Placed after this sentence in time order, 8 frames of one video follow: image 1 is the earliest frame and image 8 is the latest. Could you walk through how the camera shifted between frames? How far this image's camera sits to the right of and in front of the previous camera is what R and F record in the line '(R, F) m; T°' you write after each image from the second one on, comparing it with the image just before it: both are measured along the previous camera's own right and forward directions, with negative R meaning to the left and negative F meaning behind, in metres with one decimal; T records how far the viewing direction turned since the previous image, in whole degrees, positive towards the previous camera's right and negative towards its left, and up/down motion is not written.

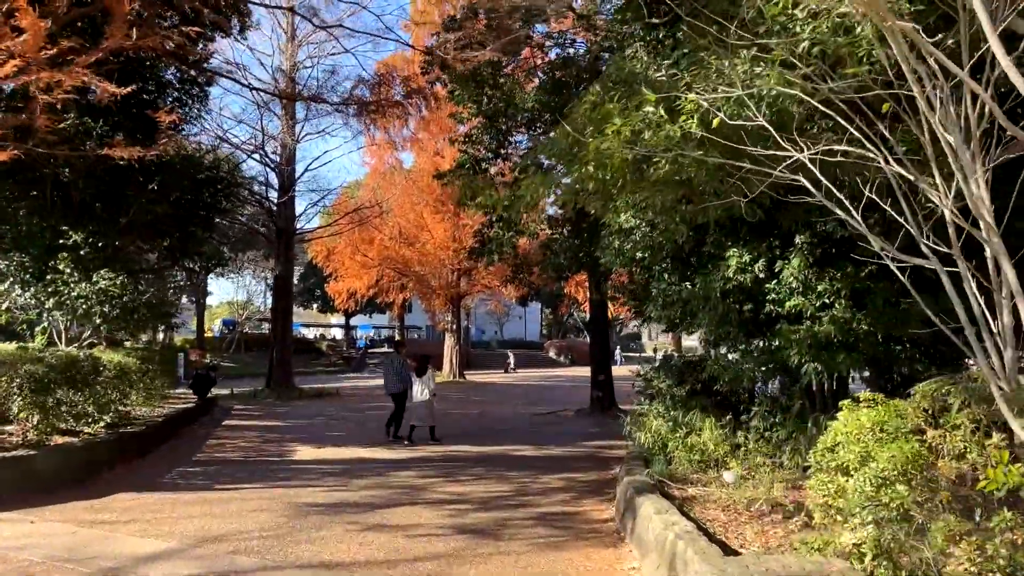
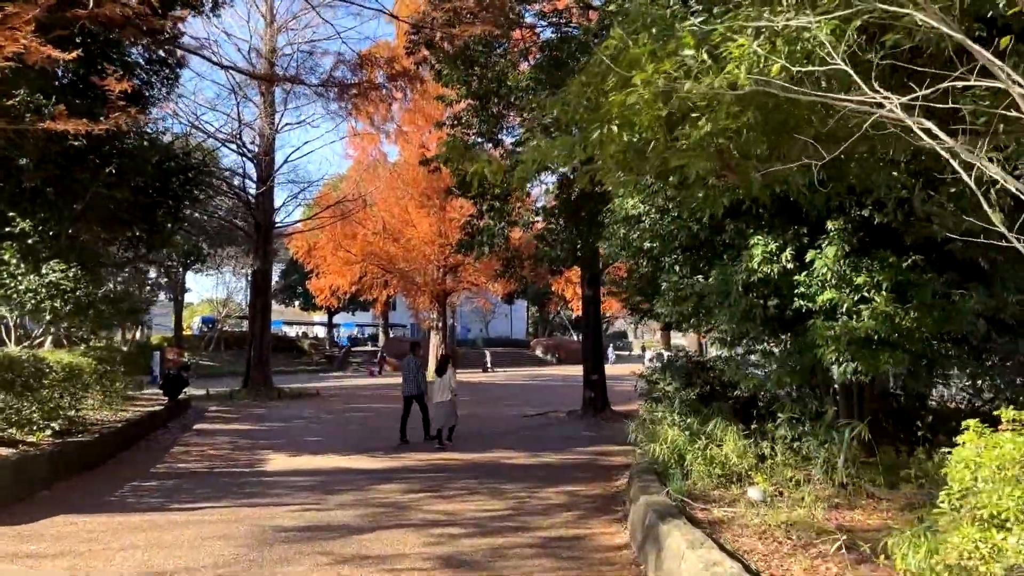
(-0.1, +0.9) m; +1°
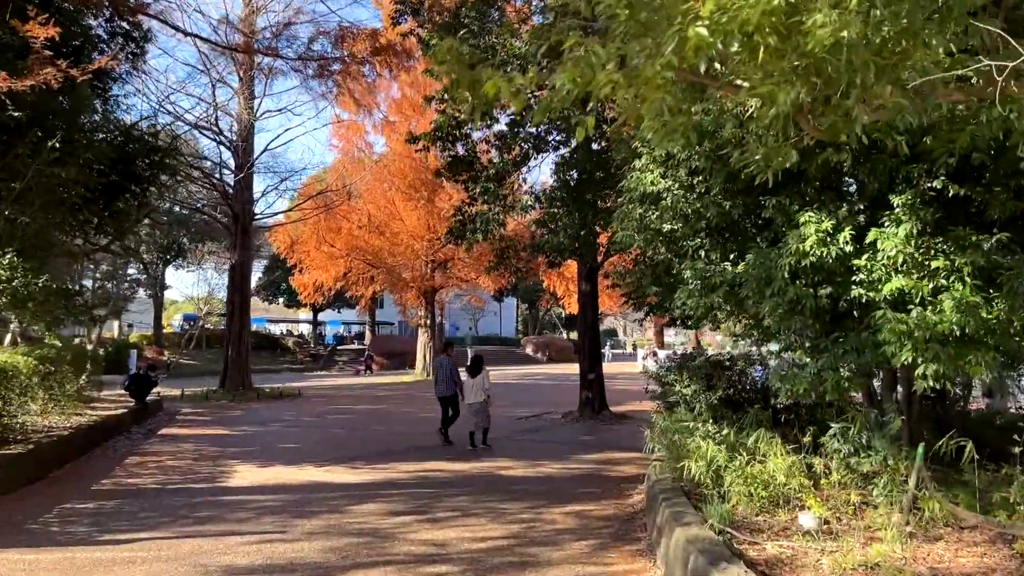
(-0.1, +1.2) m; +1°
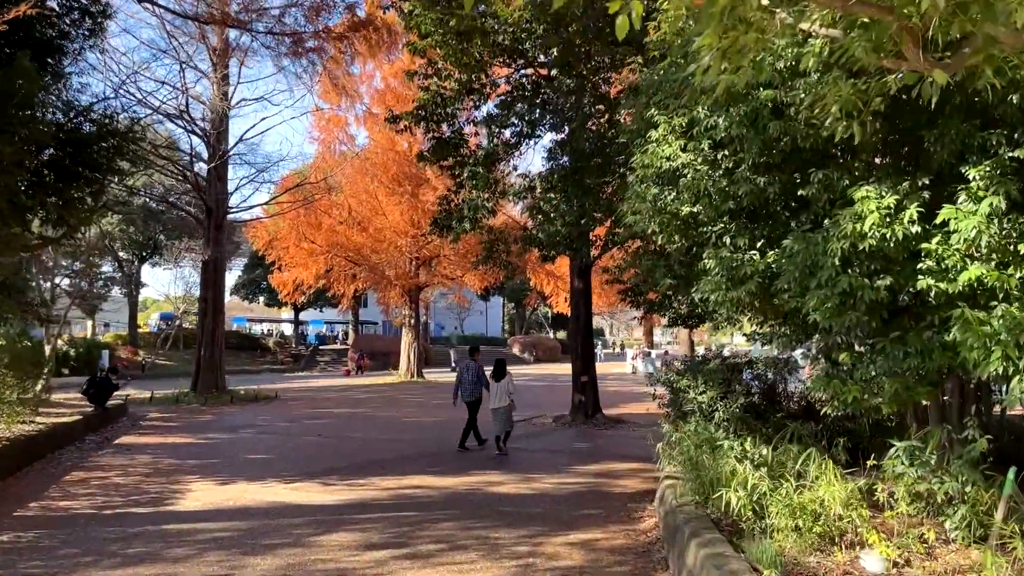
(-0.1, +1.1) m; +1°
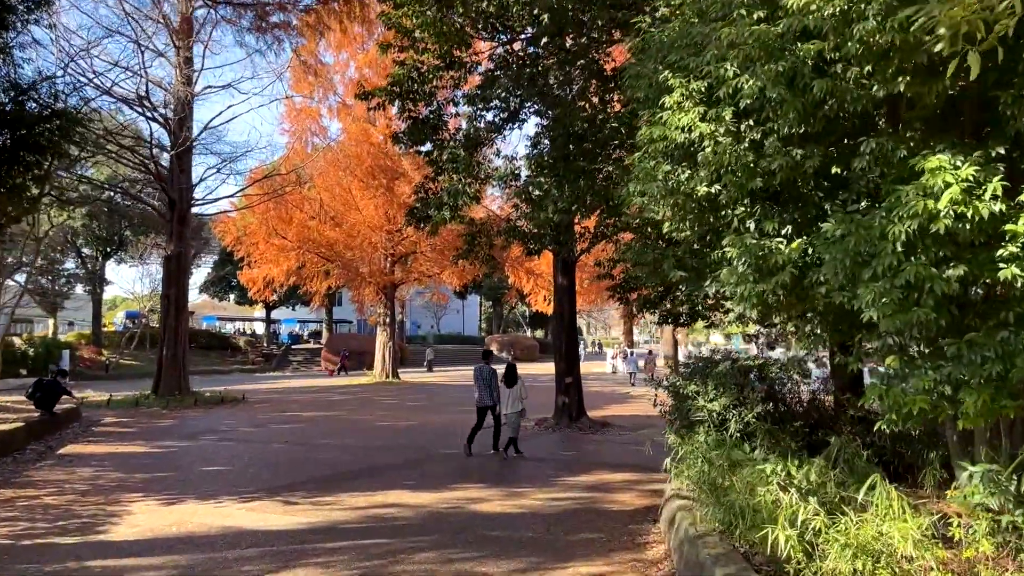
(-0.1, +0.9) m; +2°
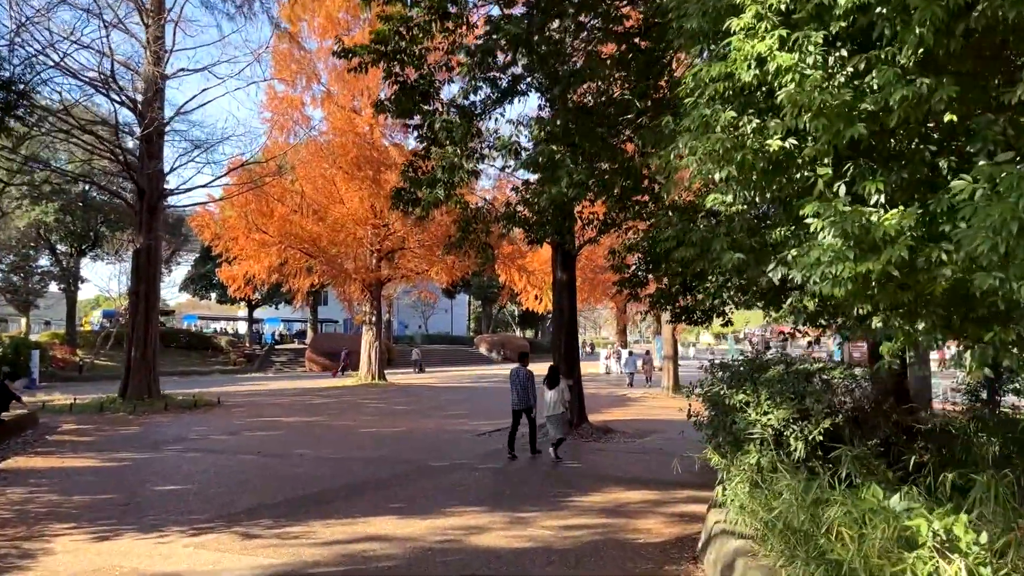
(-0.2, +1.3) m; +1°
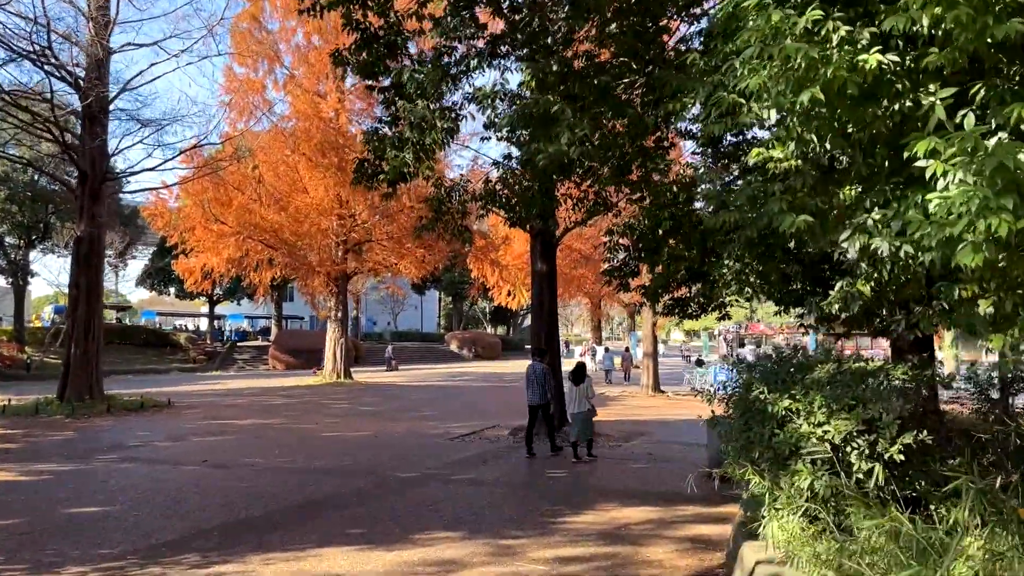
(-0.1, +1.2) m; +2°
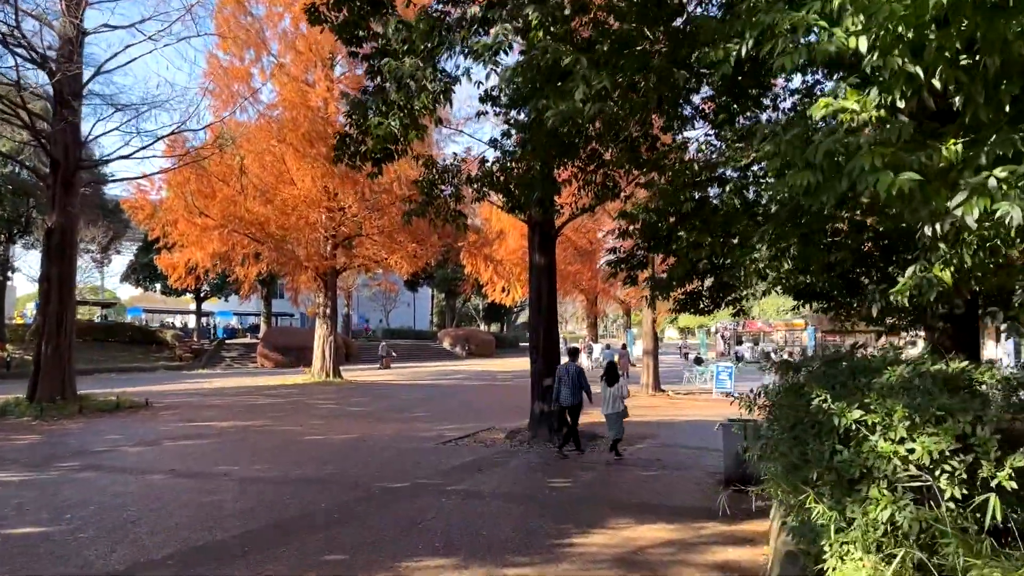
(-0.1, +0.9) m; +1°
